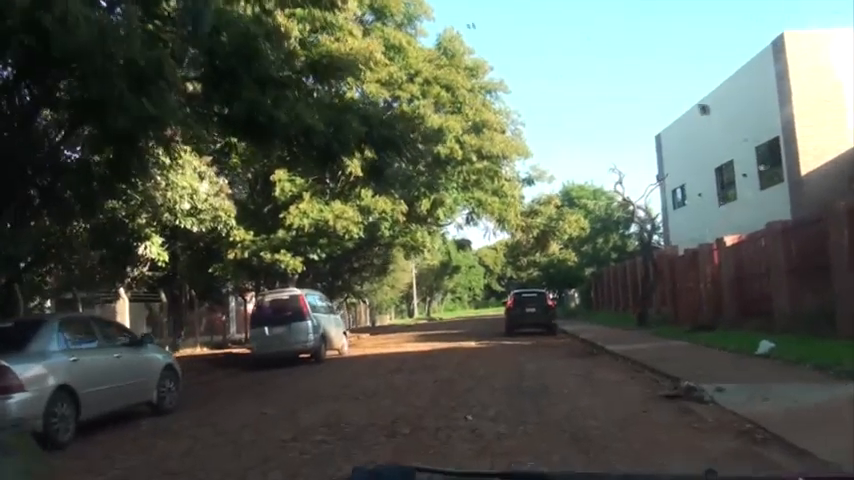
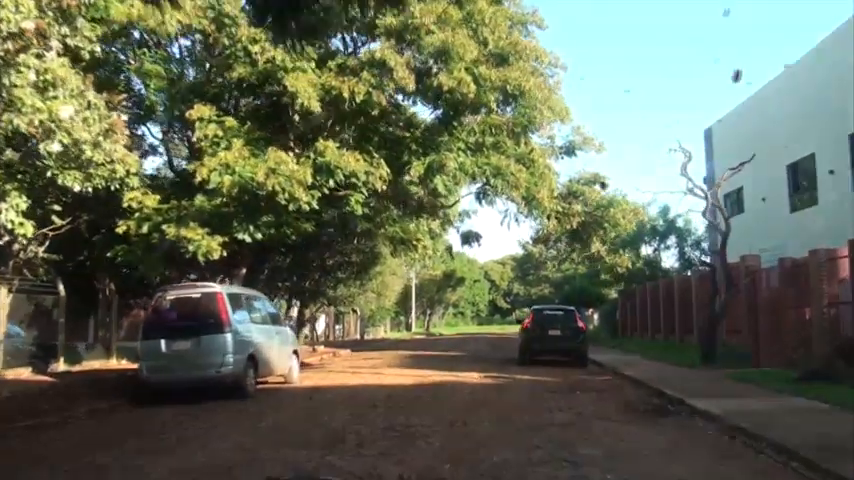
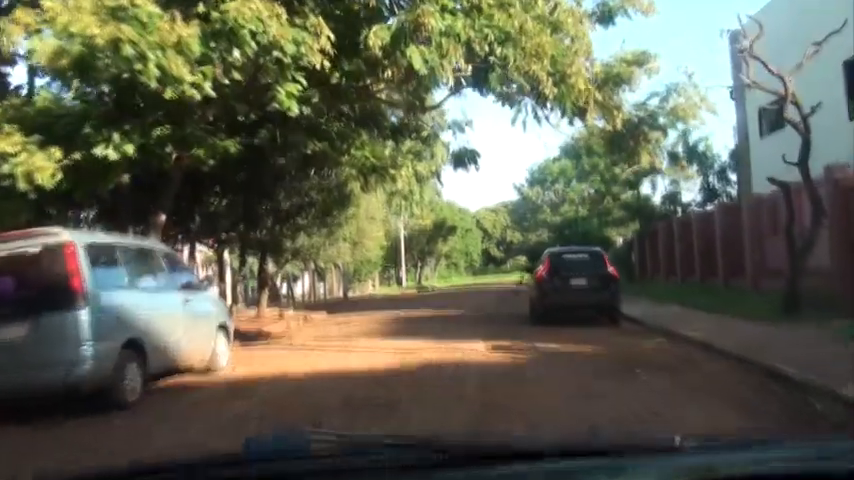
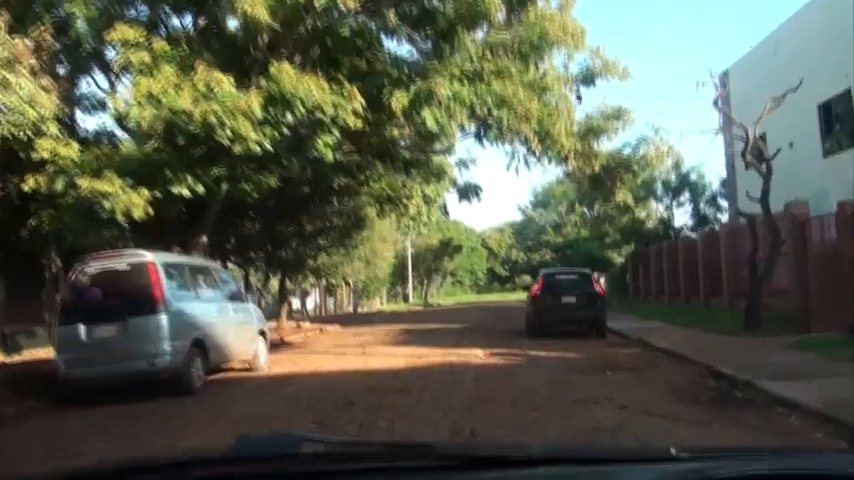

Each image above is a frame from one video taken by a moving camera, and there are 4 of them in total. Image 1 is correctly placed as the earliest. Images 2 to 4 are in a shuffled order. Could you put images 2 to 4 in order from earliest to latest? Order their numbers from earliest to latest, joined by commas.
2, 4, 3
